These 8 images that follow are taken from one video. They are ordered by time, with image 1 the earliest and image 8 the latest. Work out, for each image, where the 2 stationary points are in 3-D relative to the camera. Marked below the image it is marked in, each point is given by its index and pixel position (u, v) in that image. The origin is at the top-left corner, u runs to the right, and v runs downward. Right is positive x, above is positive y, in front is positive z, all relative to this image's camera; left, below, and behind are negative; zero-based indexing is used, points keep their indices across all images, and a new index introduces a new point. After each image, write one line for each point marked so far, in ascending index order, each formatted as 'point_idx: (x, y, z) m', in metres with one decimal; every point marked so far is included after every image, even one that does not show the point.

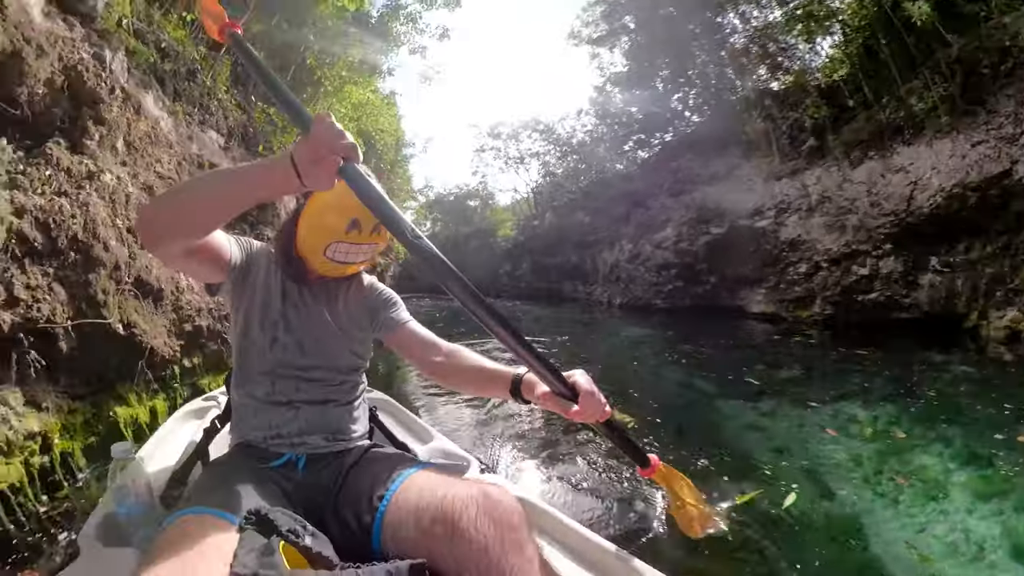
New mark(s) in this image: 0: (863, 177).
0: (+2.3, +0.7, +3.4) m
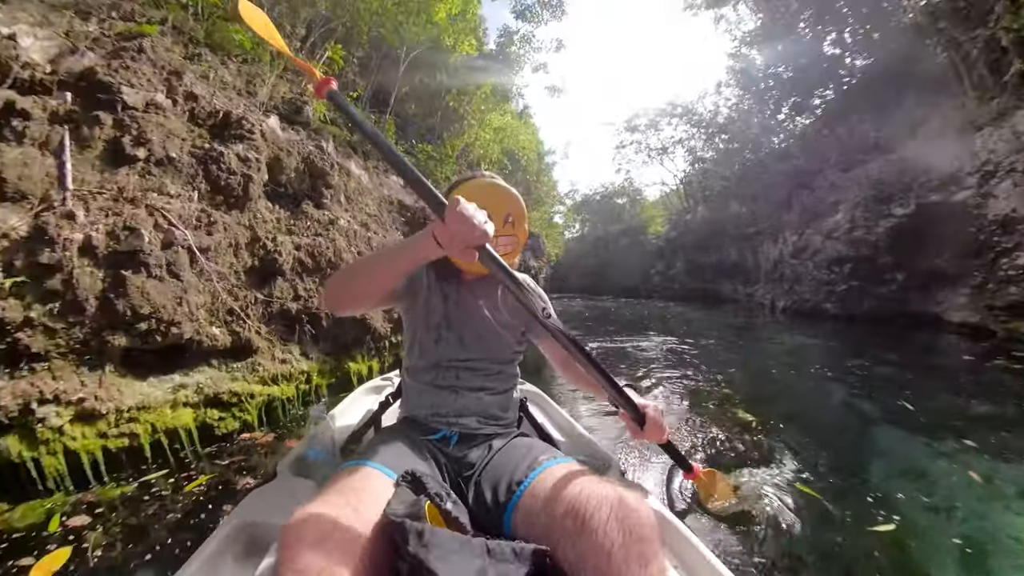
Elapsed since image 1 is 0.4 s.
0: (+3.0, +0.8, +2.5) m
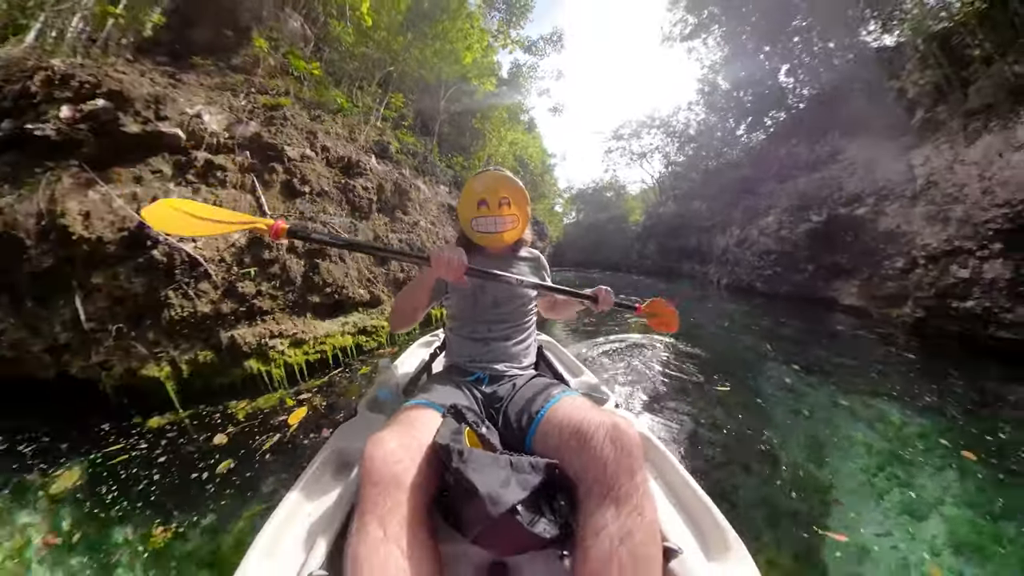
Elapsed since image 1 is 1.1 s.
0: (+3.0, +0.9, +3.3) m
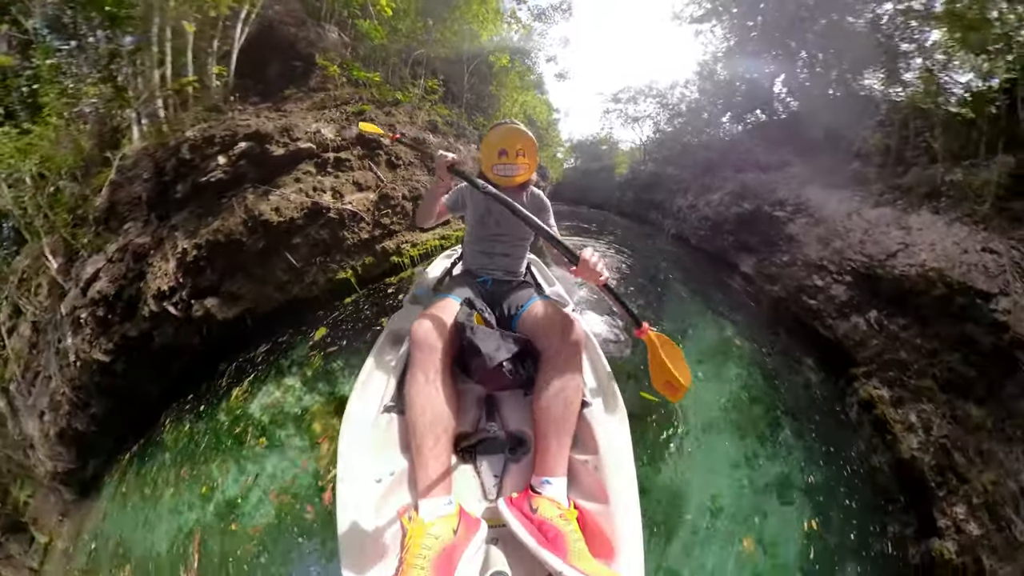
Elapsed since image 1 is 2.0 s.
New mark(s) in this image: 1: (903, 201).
0: (+3.0, +0.6, +4.3) m
1: (+3.3, +0.8, +4.4) m
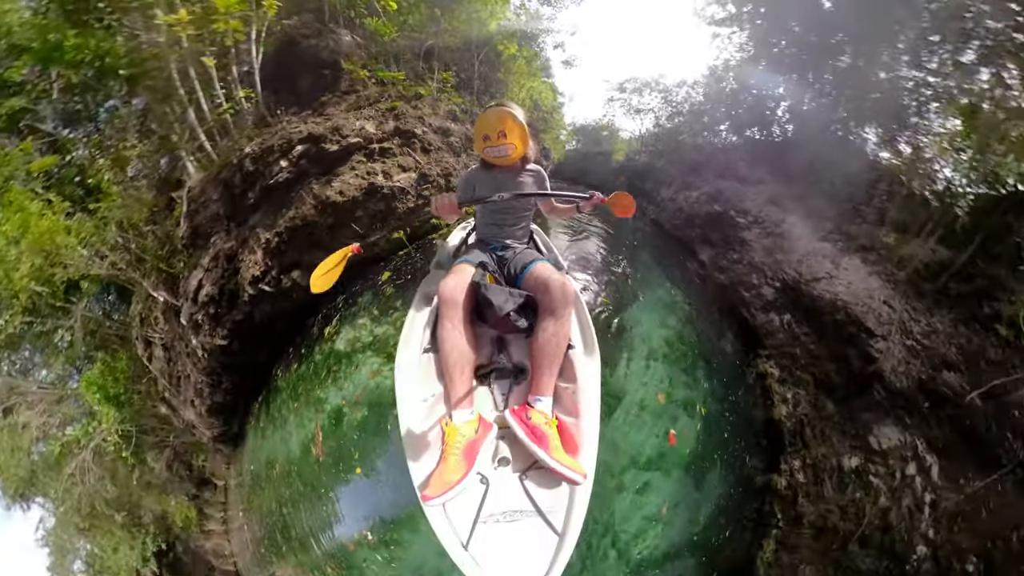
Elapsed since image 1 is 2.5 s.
0: (+3.1, +0.5, +5.5) m
1: (+3.4, +0.6, +5.6) m
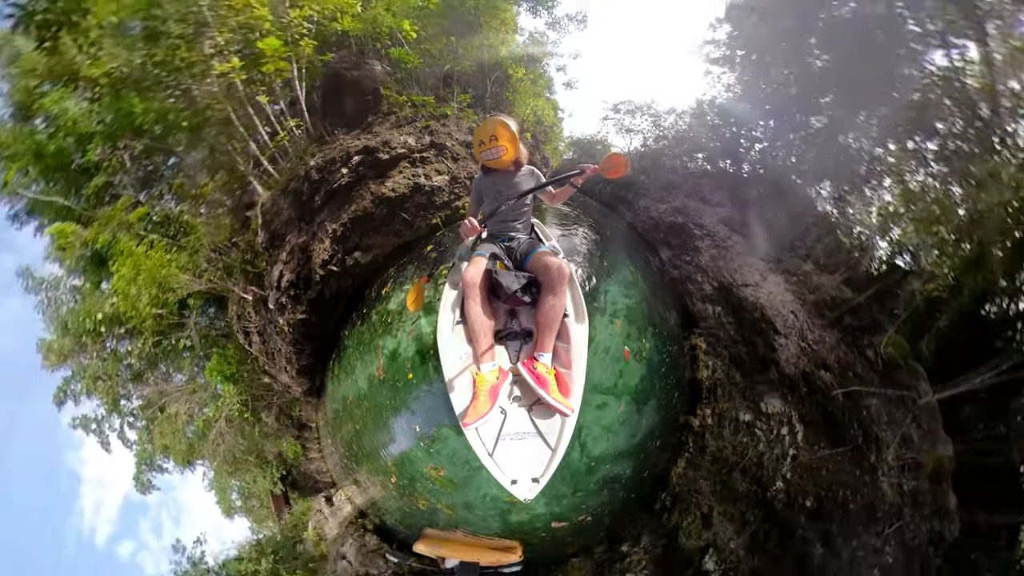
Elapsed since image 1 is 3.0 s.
0: (+3.0, +1.3, +6.3) m
1: (+3.3, +1.5, +6.3) m
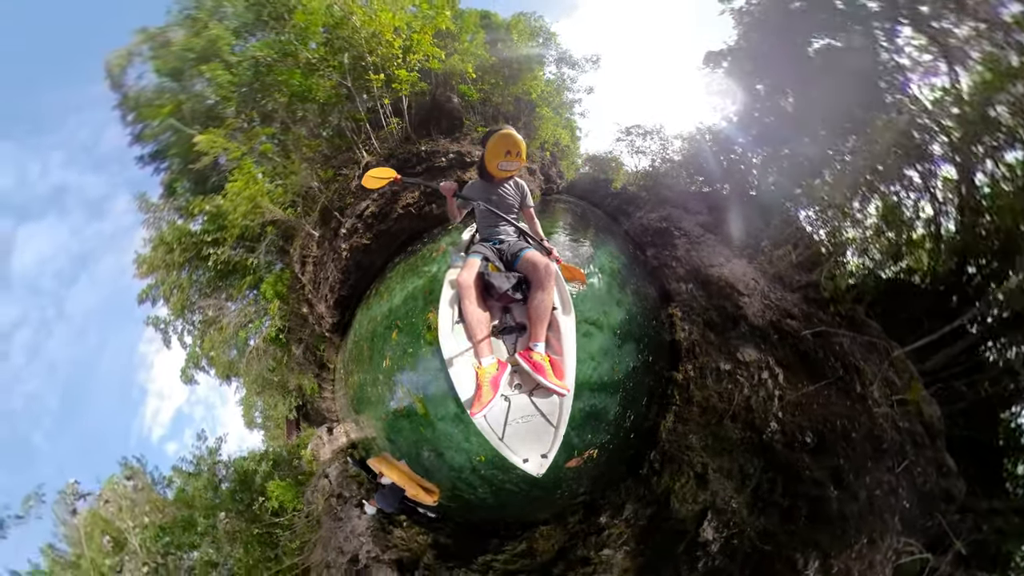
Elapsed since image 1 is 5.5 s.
0: (+3.5, +0.7, +6.4) m
1: (+3.8, +0.8, +6.4) m
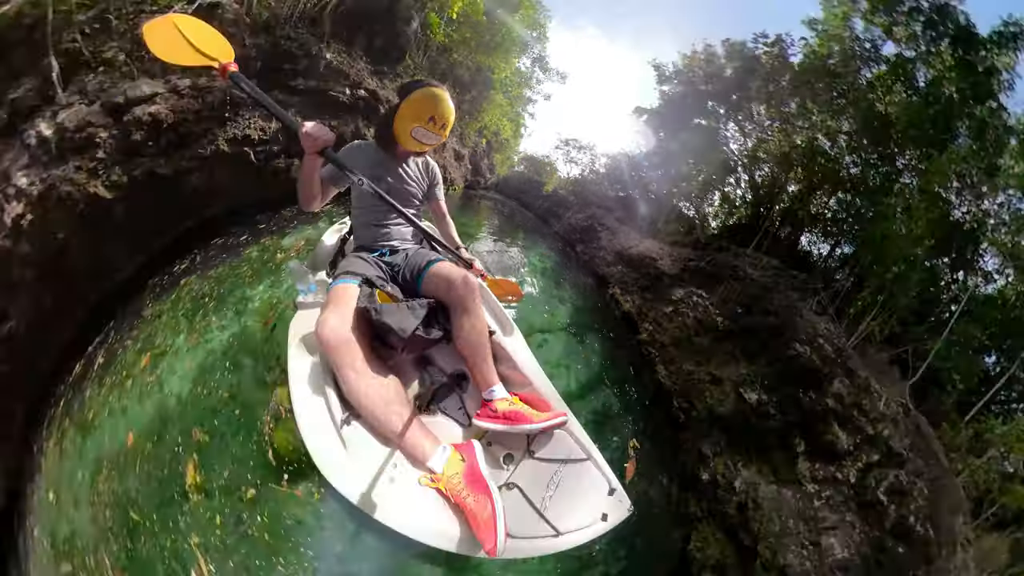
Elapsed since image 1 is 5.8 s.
0: (+2.5, +0.8, +8.0) m
1: (+2.7, +0.9, +8.1) m
